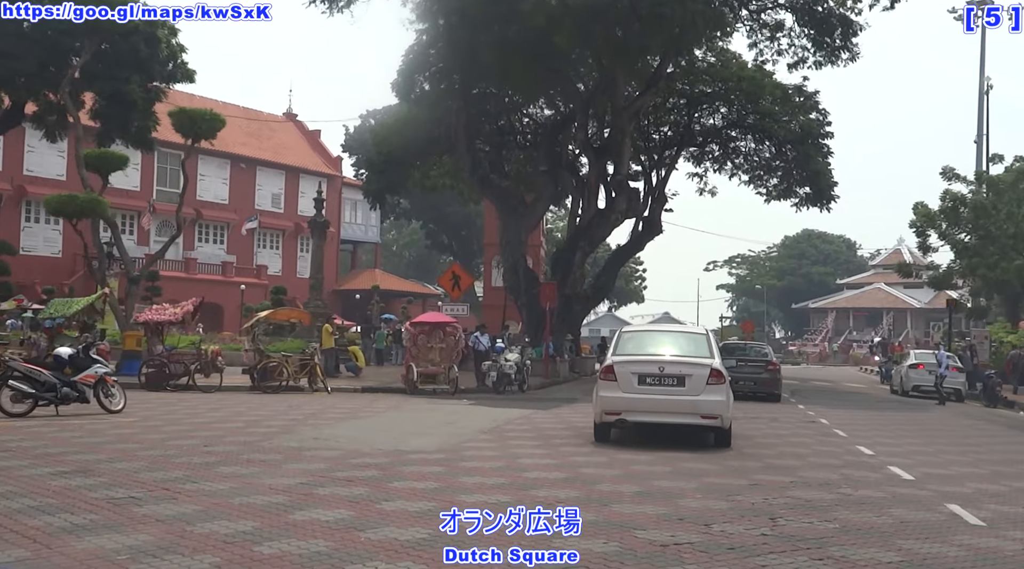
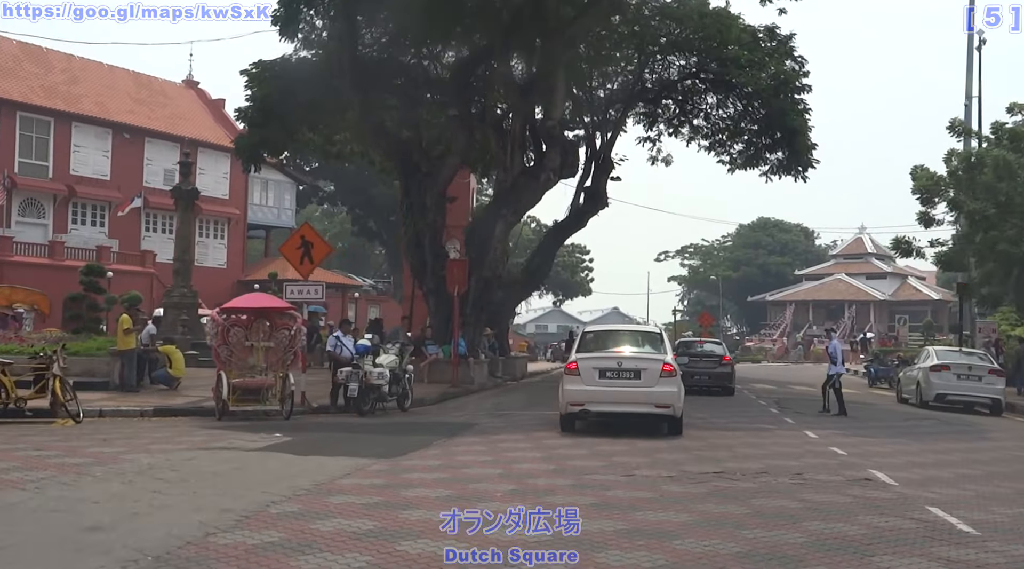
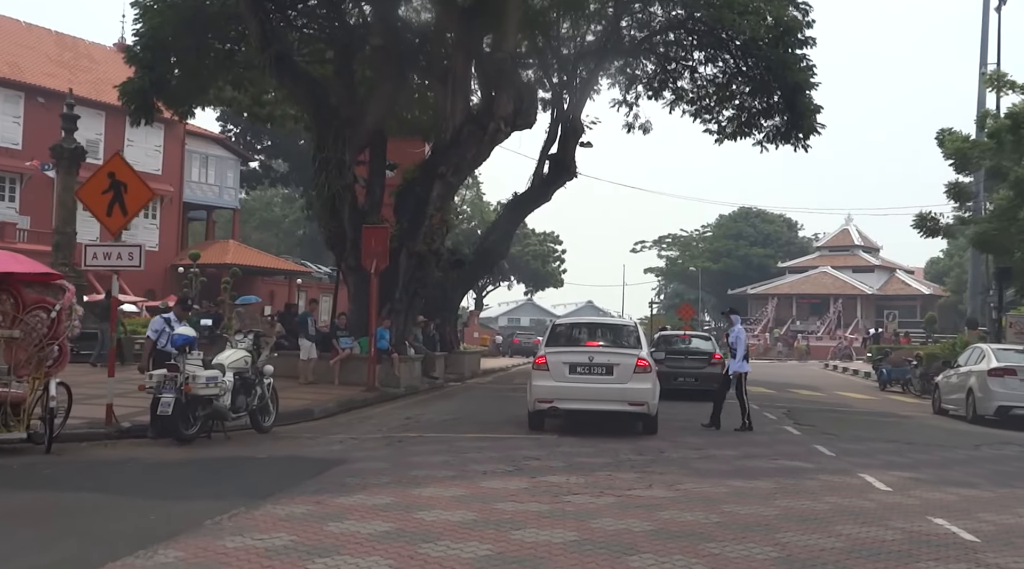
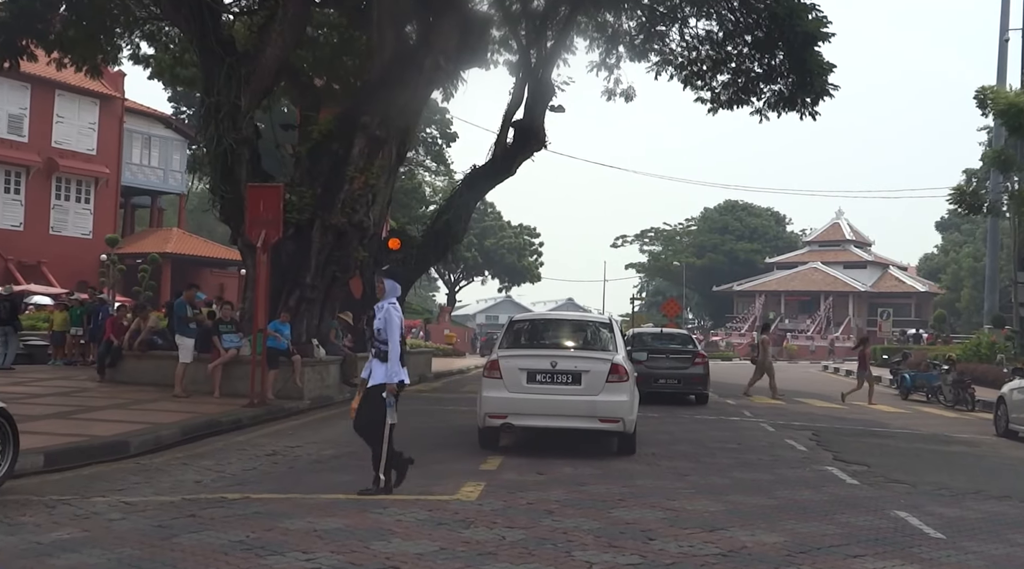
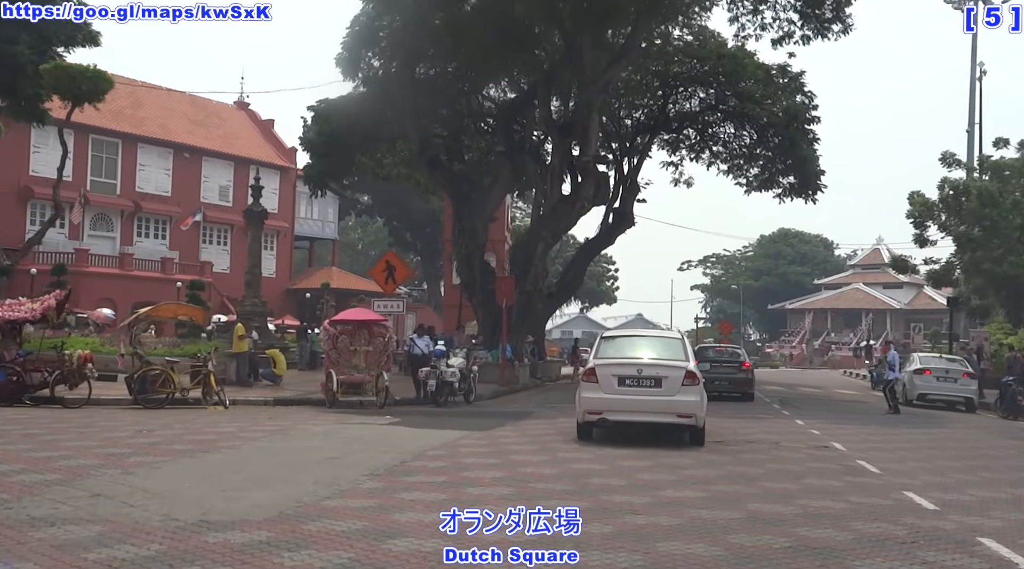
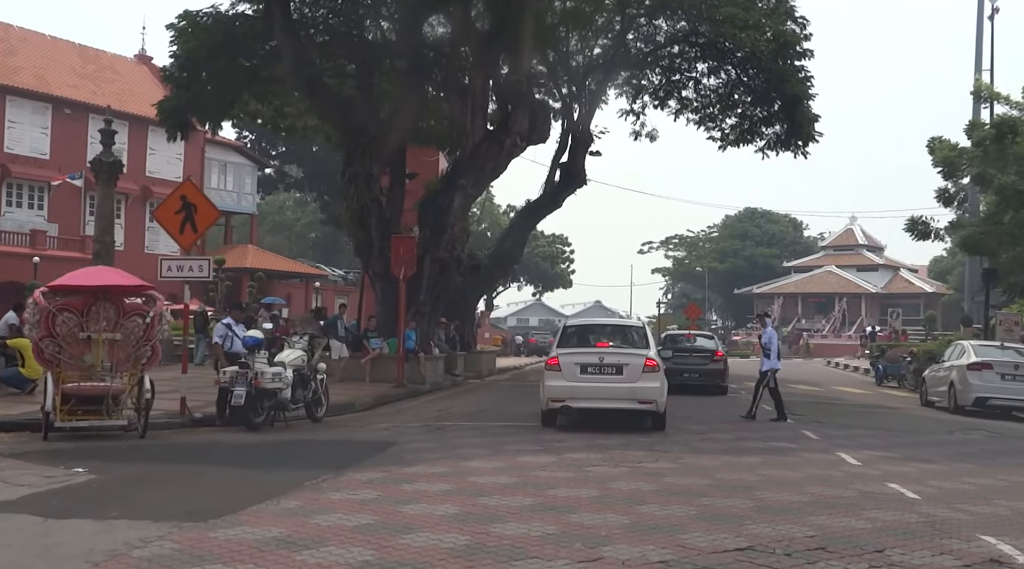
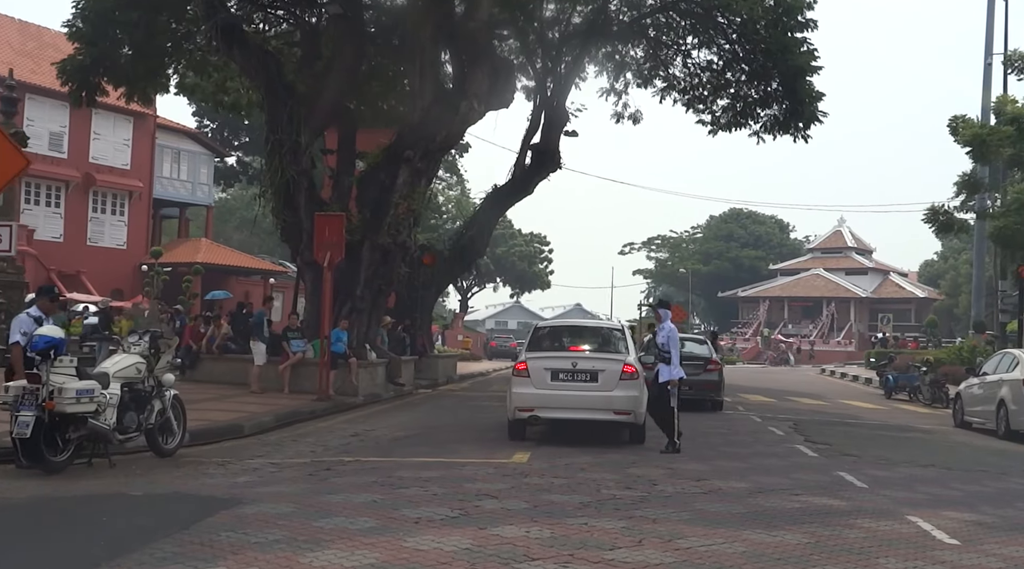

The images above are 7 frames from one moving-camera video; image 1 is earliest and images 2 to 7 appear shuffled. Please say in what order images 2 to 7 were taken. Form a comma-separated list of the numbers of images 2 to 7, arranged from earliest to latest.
5, 2, 6, 3, 7, 4
